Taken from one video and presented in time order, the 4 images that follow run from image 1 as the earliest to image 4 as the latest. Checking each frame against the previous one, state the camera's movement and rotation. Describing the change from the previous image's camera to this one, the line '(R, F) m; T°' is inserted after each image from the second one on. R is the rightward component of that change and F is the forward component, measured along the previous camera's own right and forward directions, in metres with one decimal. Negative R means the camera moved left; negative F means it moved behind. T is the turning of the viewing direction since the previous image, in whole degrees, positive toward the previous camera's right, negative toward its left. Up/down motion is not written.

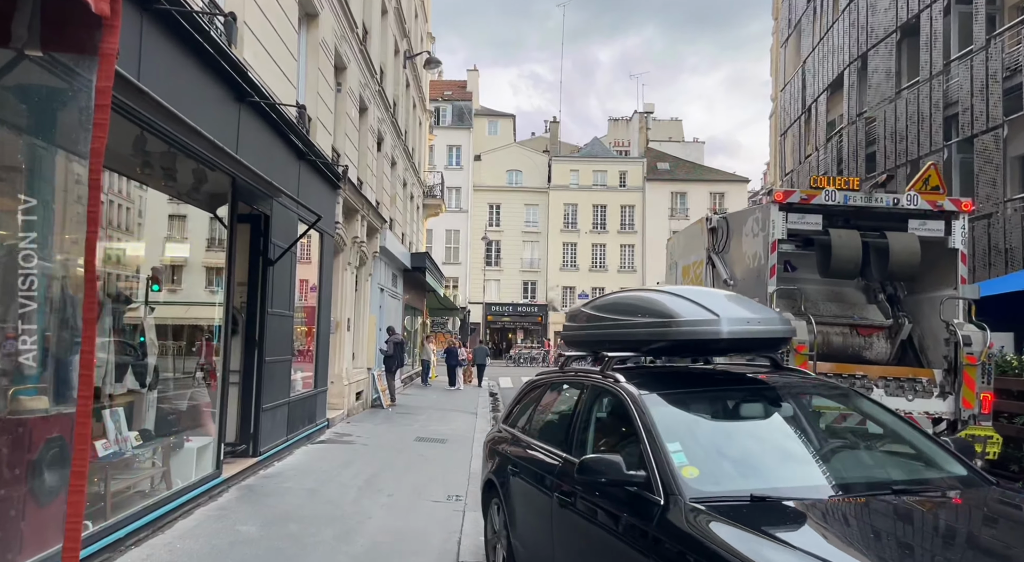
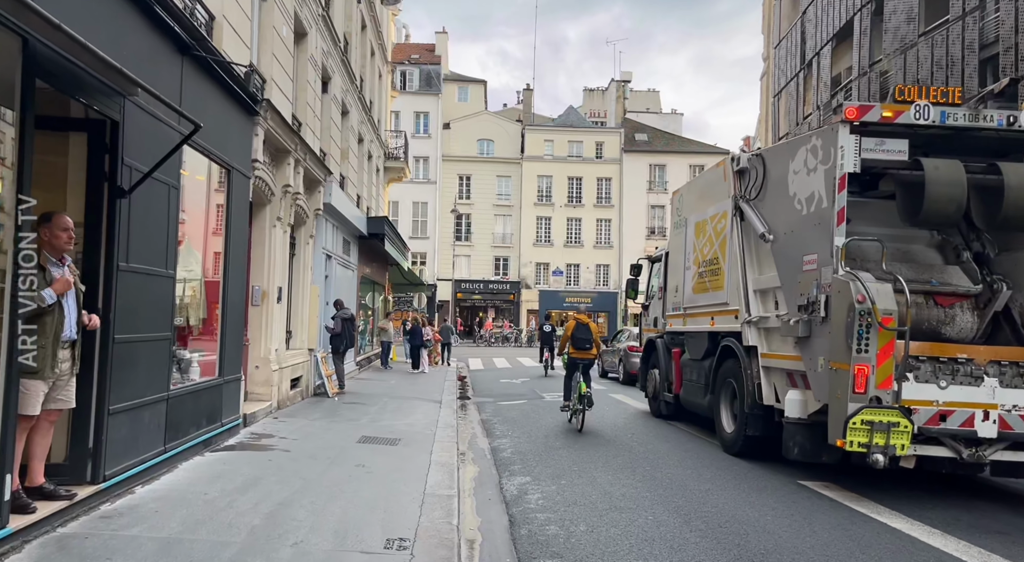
(0.0, +2.4) m; +2°
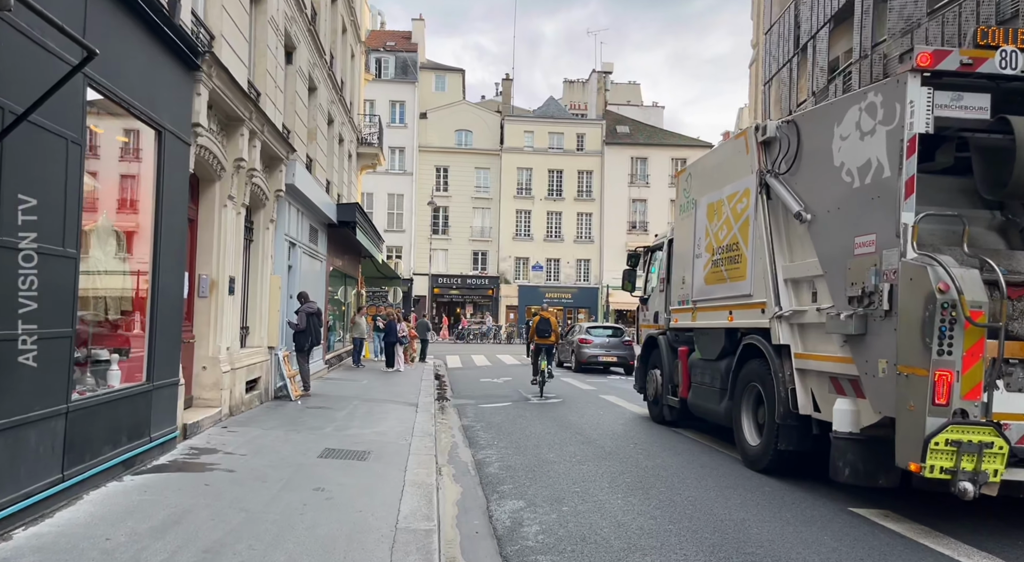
(-0.1, +1.2) m; +2°
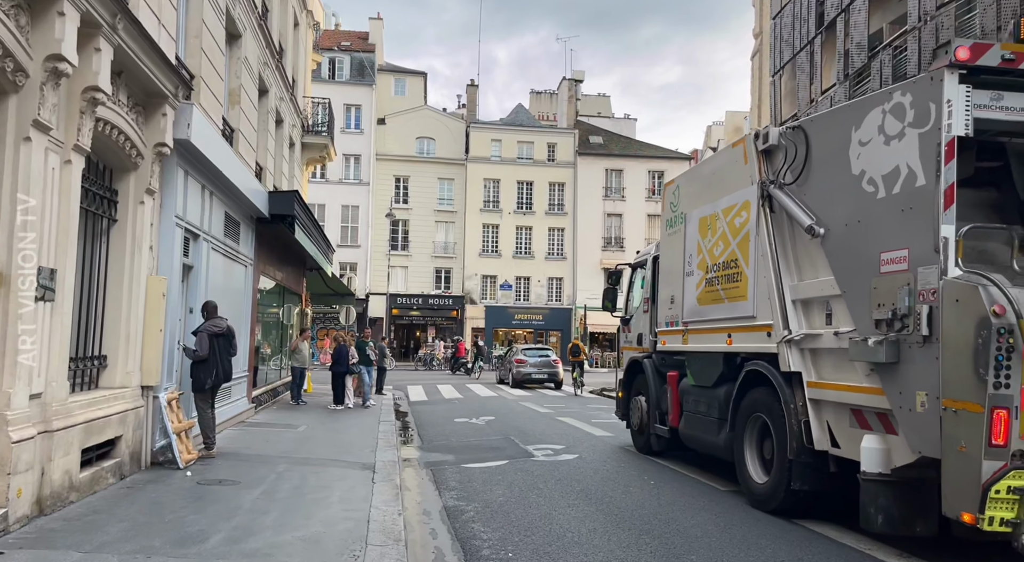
(-0.5, +3.7) m; +4°
